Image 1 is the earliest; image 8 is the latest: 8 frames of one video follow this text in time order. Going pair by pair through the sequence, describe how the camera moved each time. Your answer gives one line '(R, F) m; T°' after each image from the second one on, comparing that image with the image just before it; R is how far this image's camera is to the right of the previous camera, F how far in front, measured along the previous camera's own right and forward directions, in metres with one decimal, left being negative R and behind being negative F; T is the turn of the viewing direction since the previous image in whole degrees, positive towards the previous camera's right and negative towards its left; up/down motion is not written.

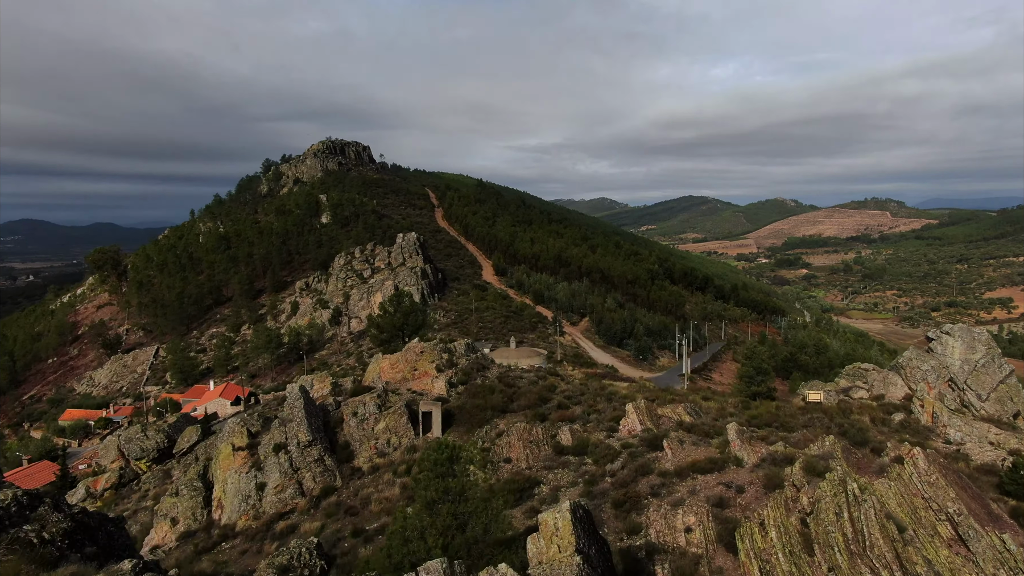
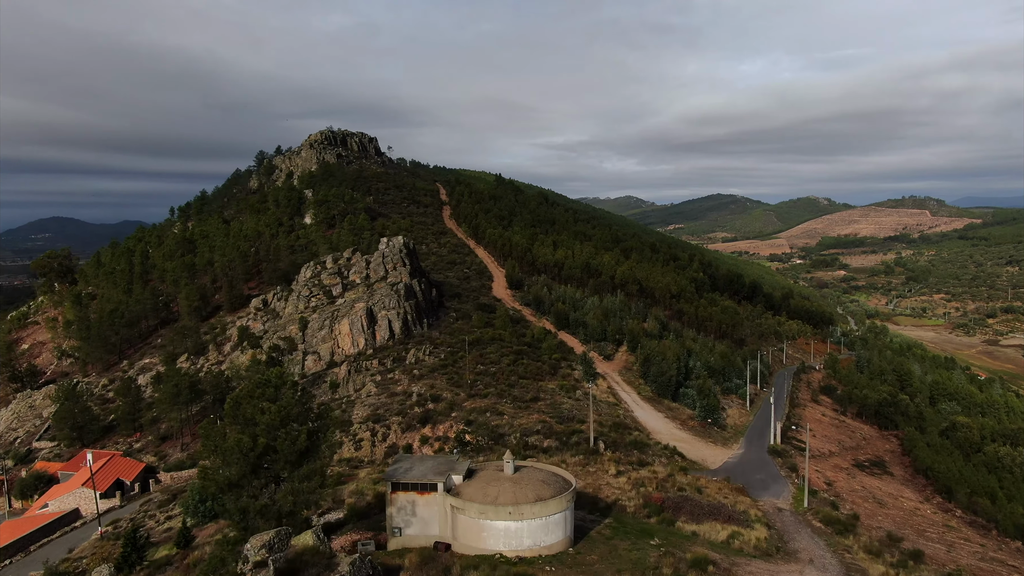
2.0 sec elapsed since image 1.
(+1.0, +24.1) m; -2°
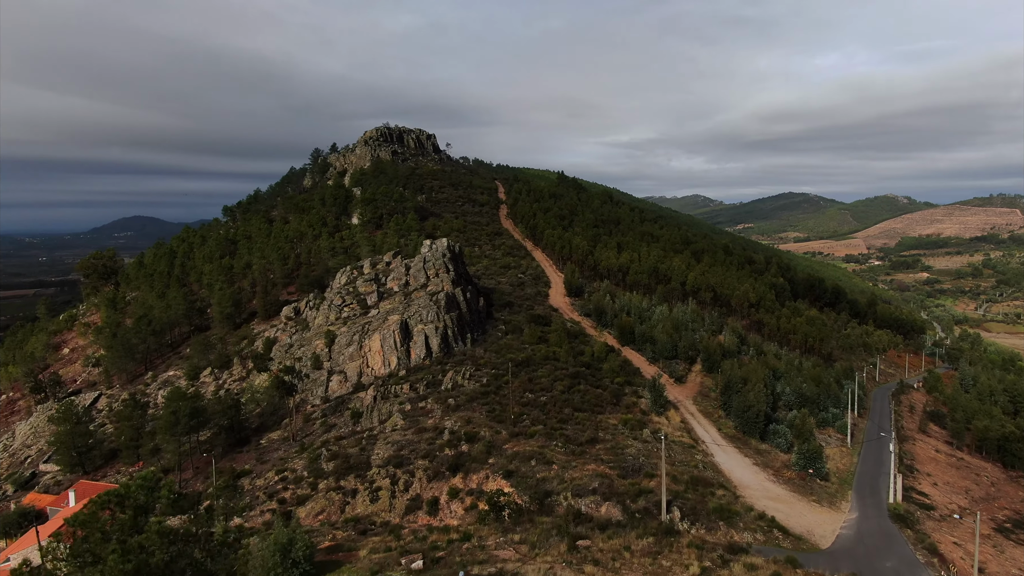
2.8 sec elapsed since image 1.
(+0.6, +9.6) m; -5°
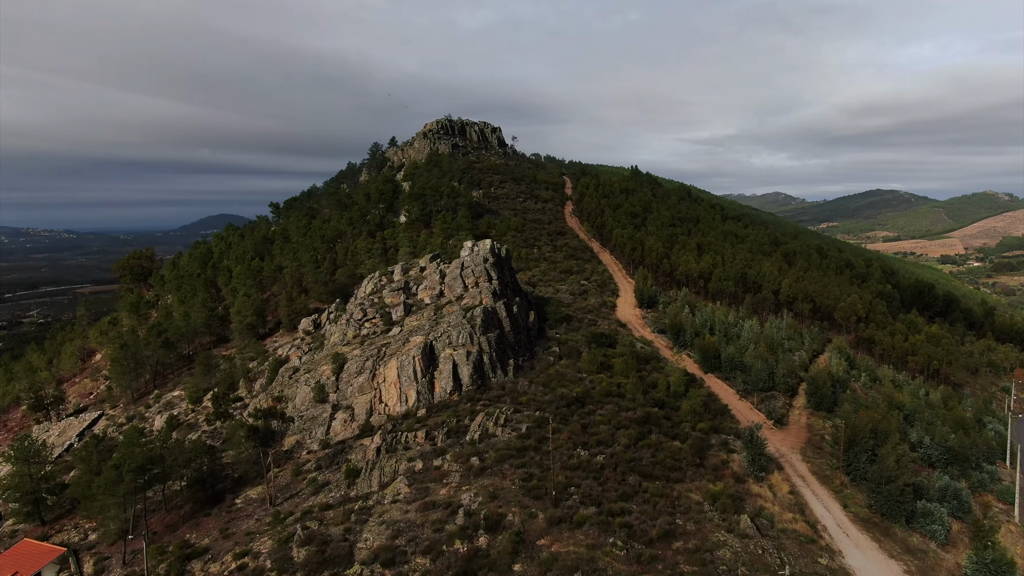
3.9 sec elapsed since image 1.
(+1.2, +12.9) m; -5°
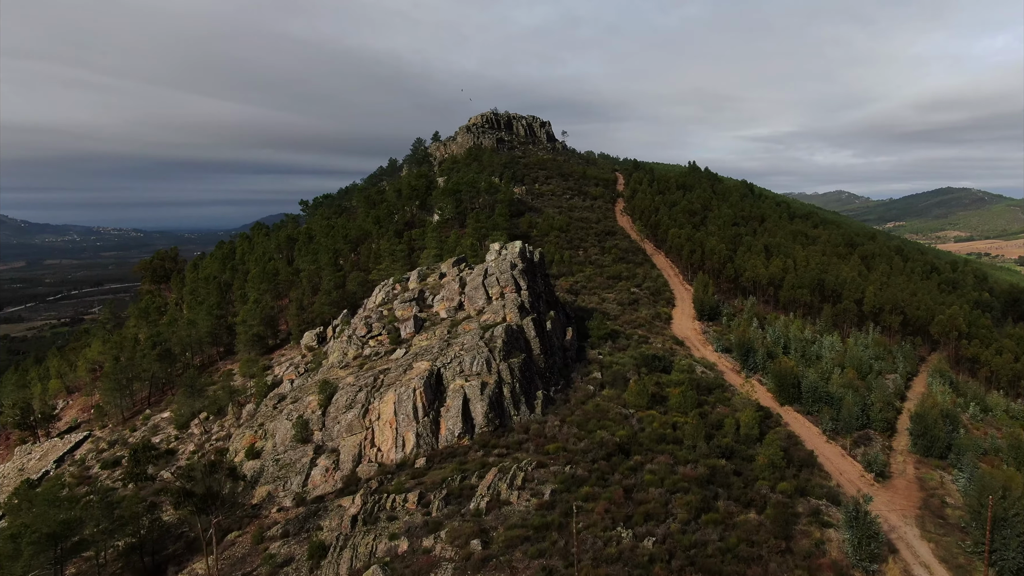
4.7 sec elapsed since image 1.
(+1.3, +9.9) m; -4°
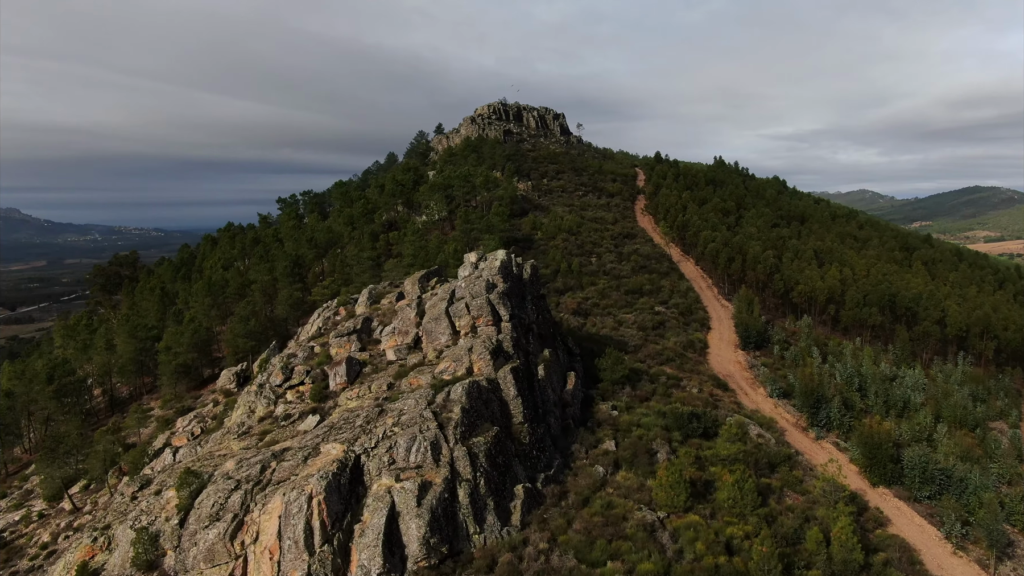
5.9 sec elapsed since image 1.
(+1.8, +14.3) m; -1°
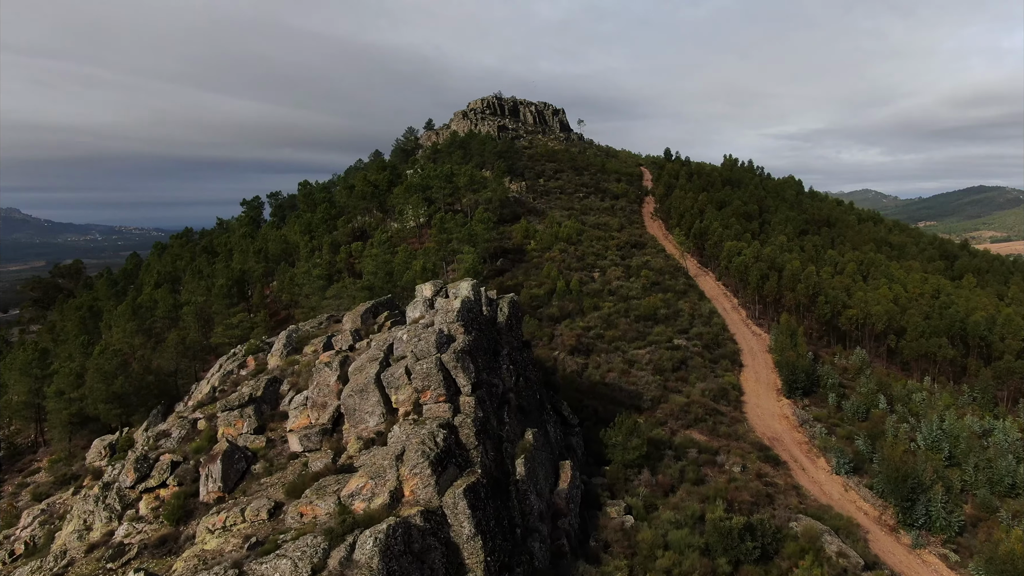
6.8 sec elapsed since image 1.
(+1.1, +11.3) m; 0°
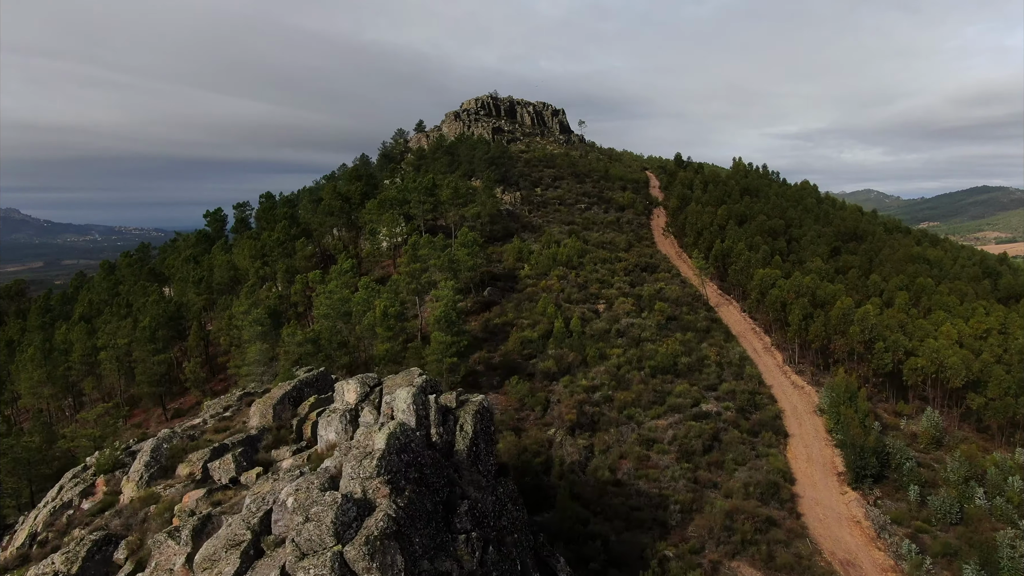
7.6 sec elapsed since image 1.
(+0.7, +9.4) m; 0°
